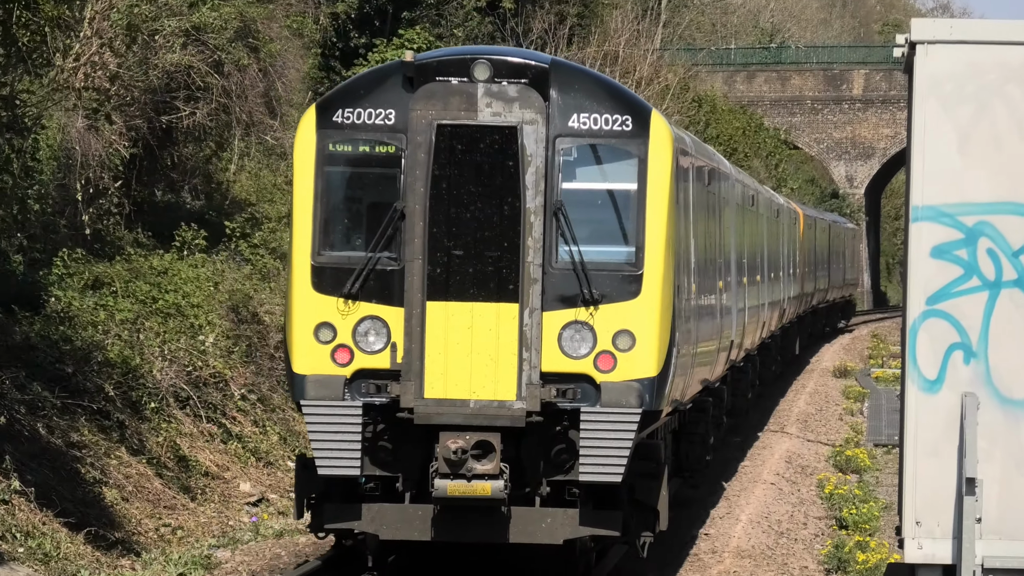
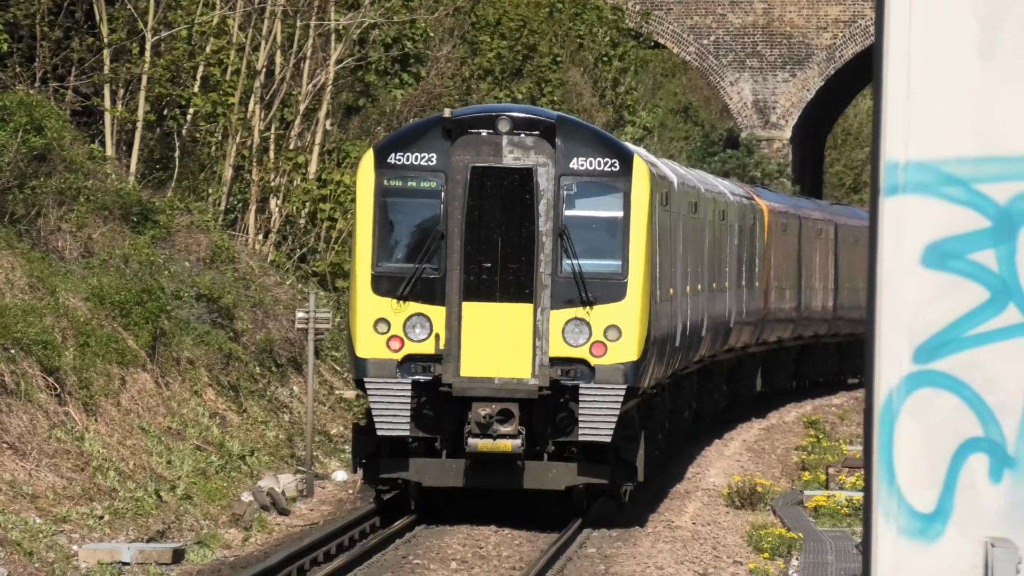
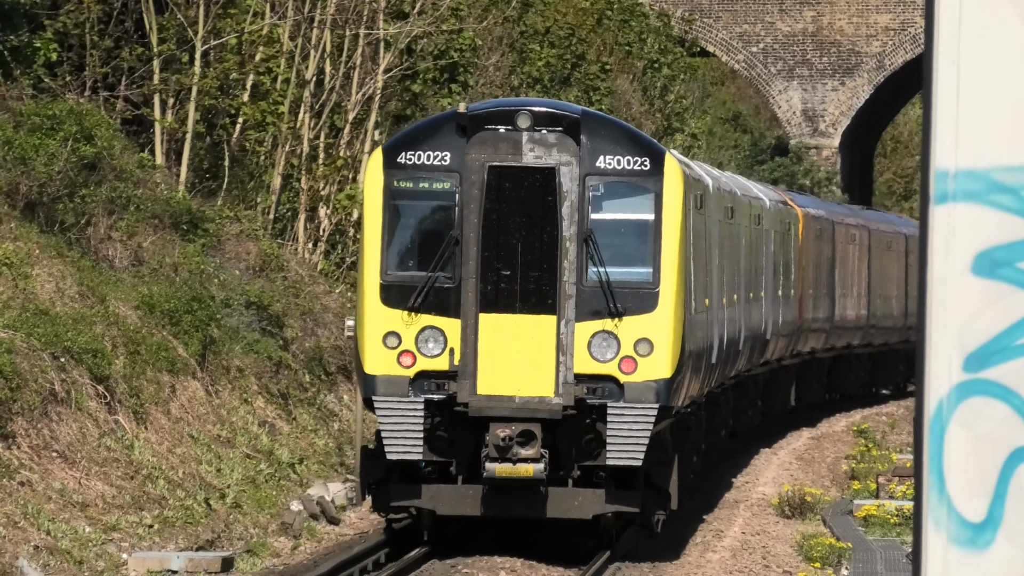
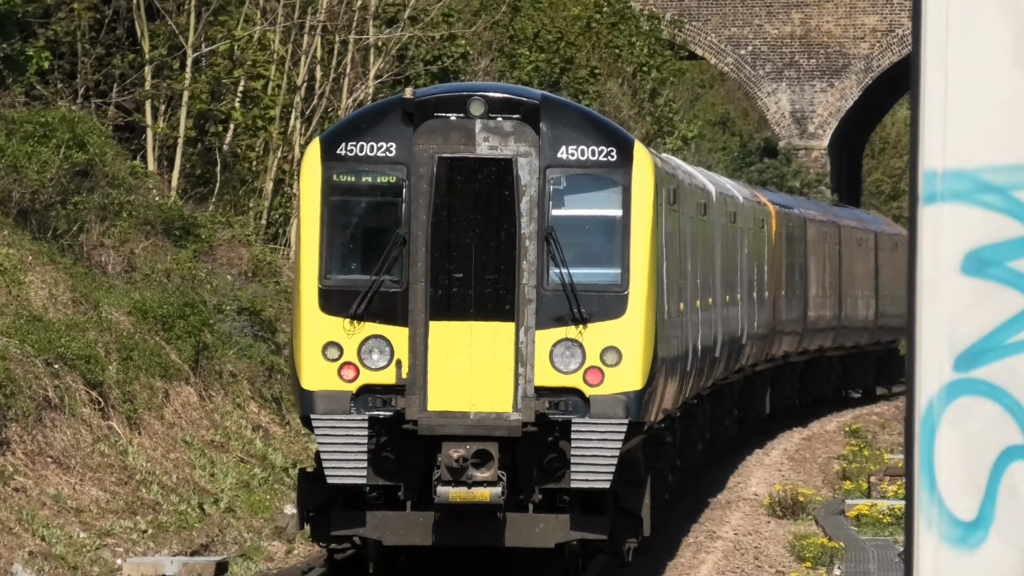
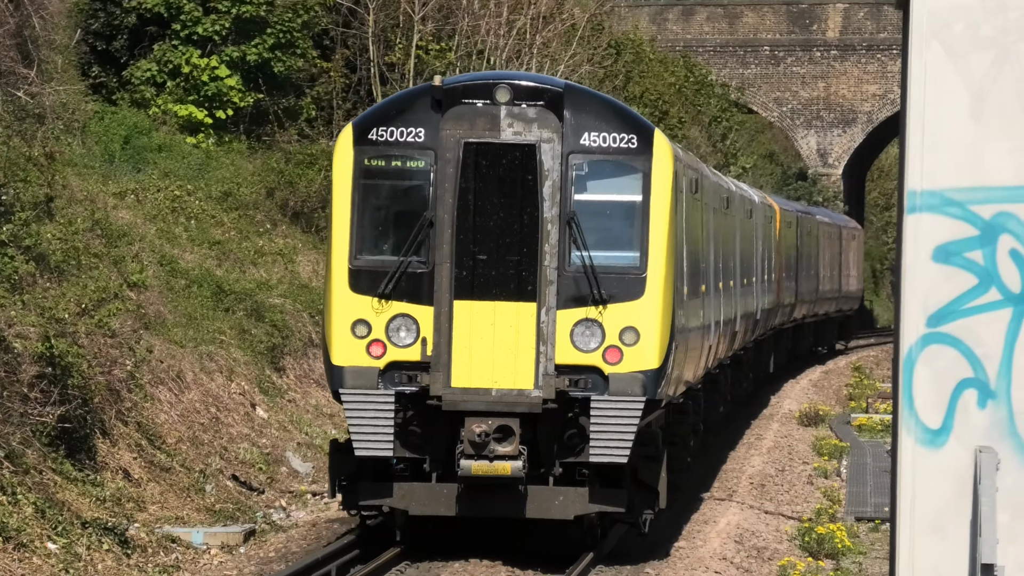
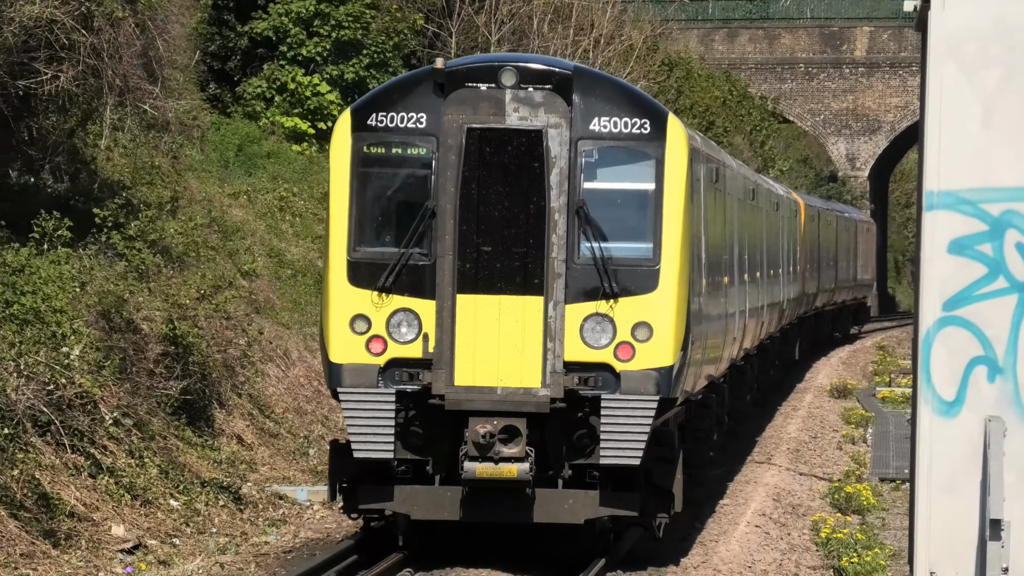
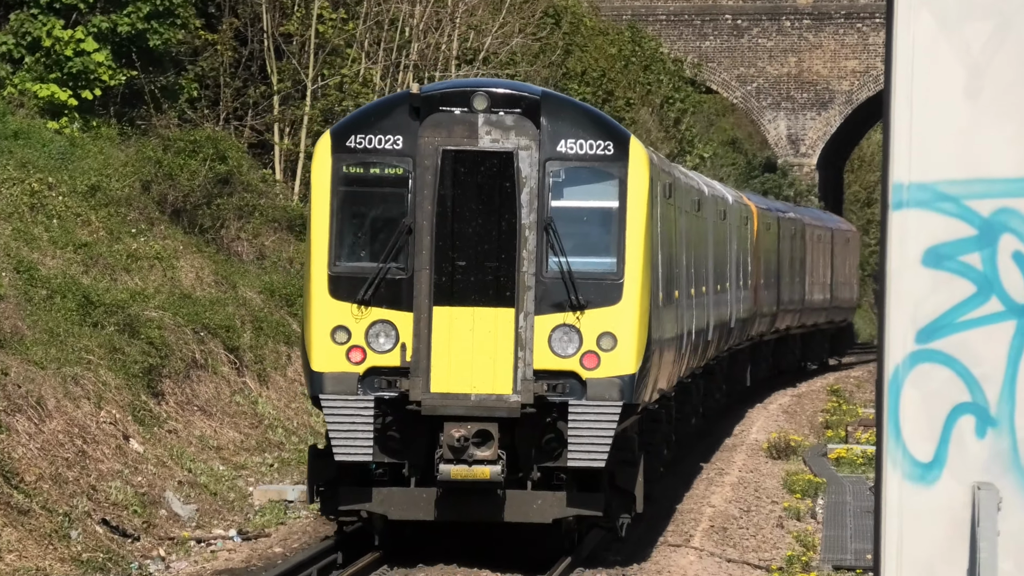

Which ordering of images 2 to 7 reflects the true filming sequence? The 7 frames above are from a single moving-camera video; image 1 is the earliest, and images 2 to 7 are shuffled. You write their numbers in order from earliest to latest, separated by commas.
6, 5, 7, 4, 3, 2
